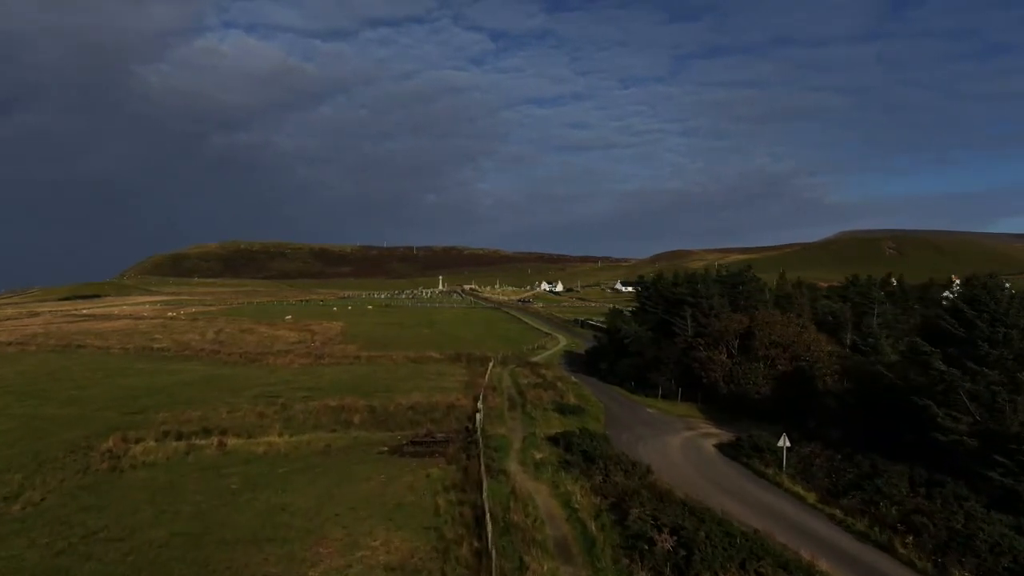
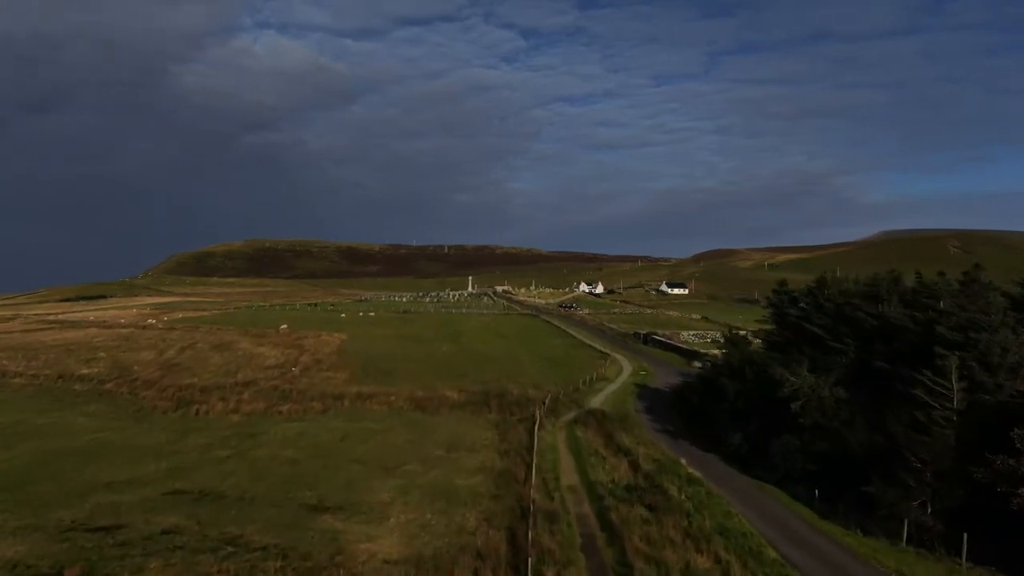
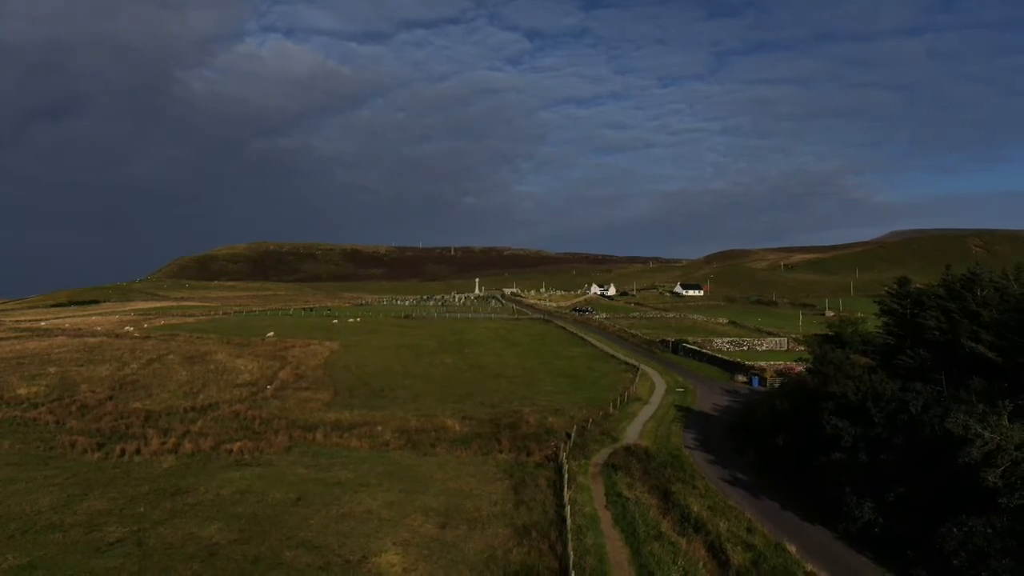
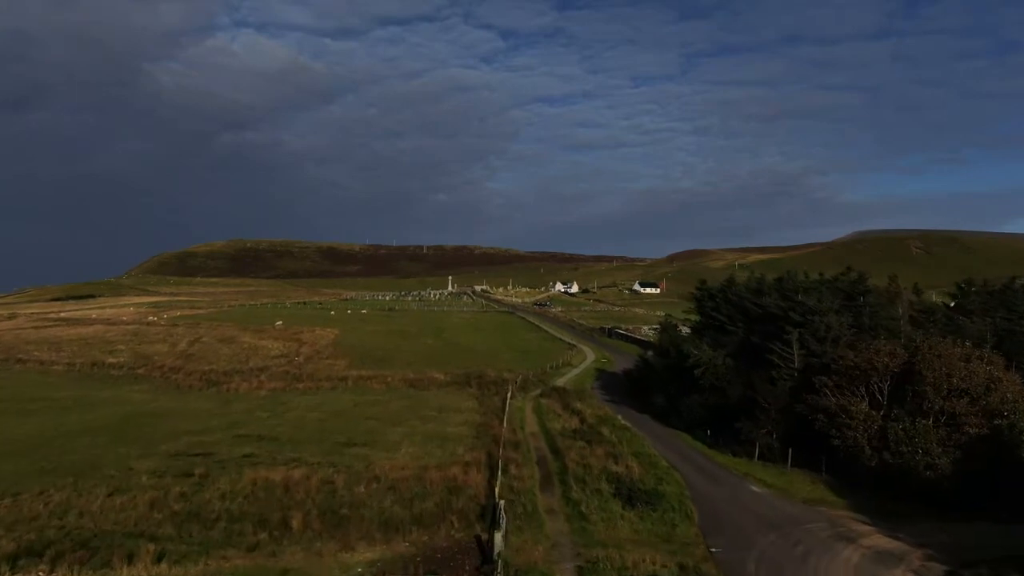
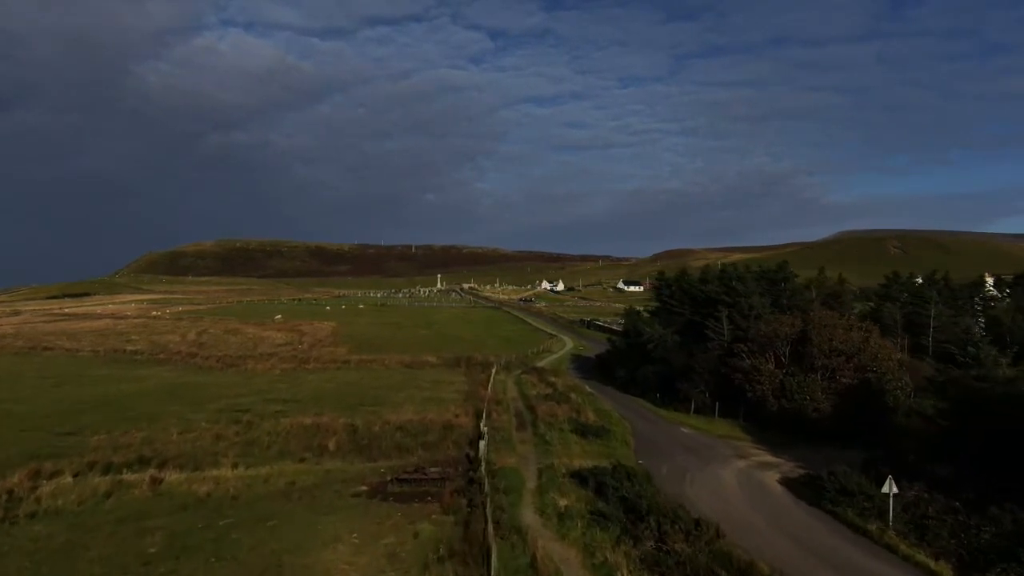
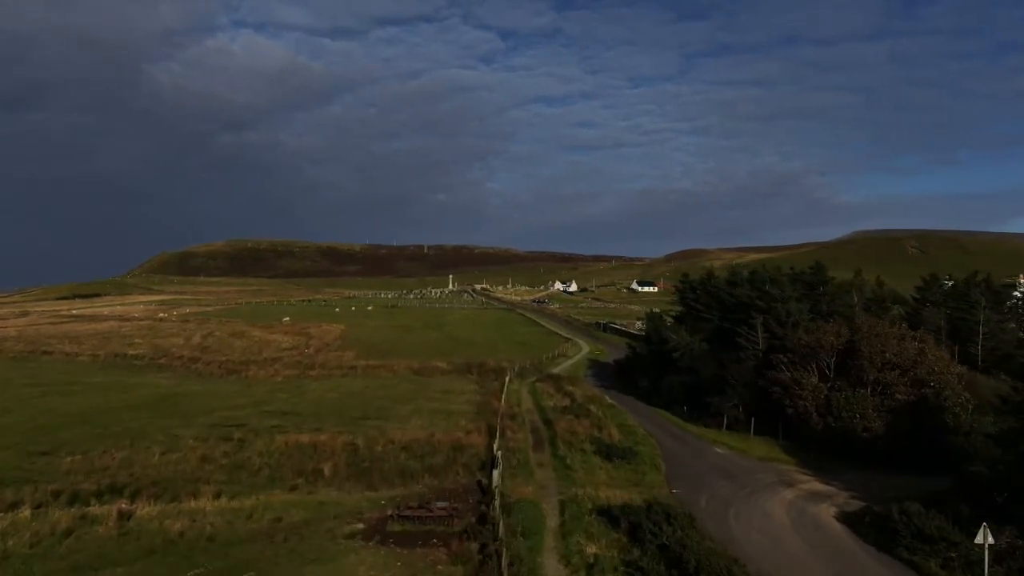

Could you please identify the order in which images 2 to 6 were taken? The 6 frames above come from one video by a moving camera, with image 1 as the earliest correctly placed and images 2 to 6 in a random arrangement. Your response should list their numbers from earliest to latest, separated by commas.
5, 6, 4, 2, 3
